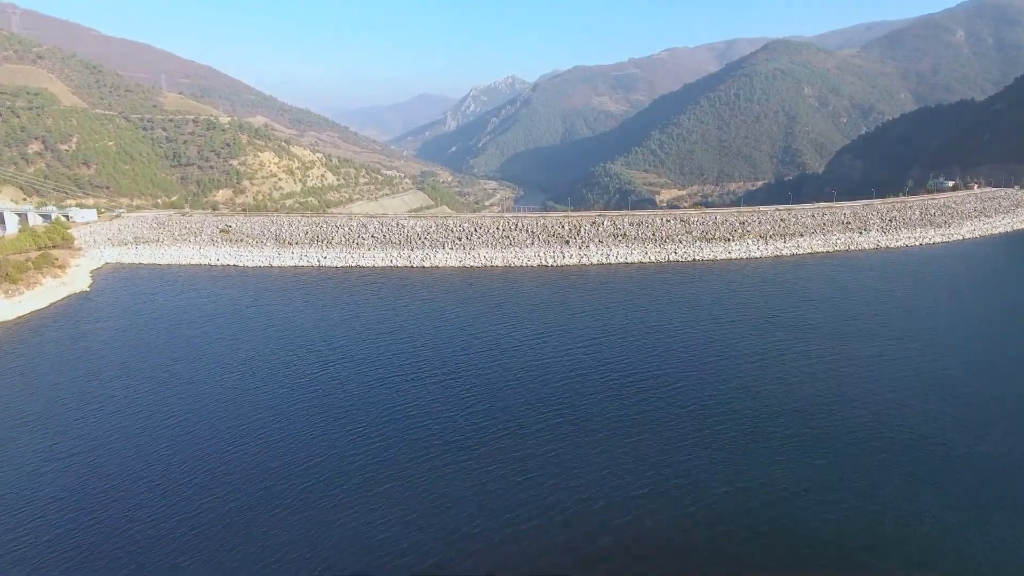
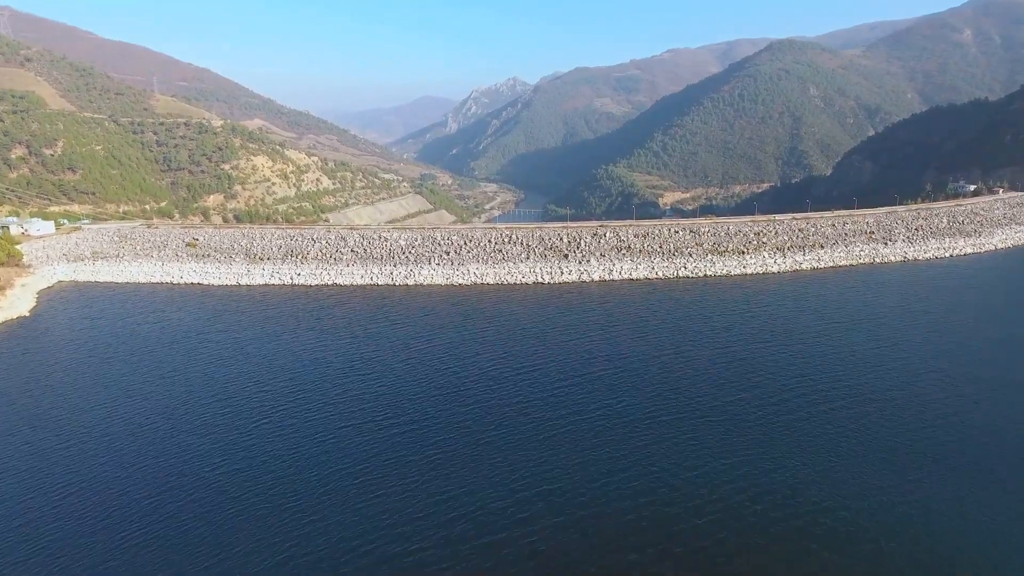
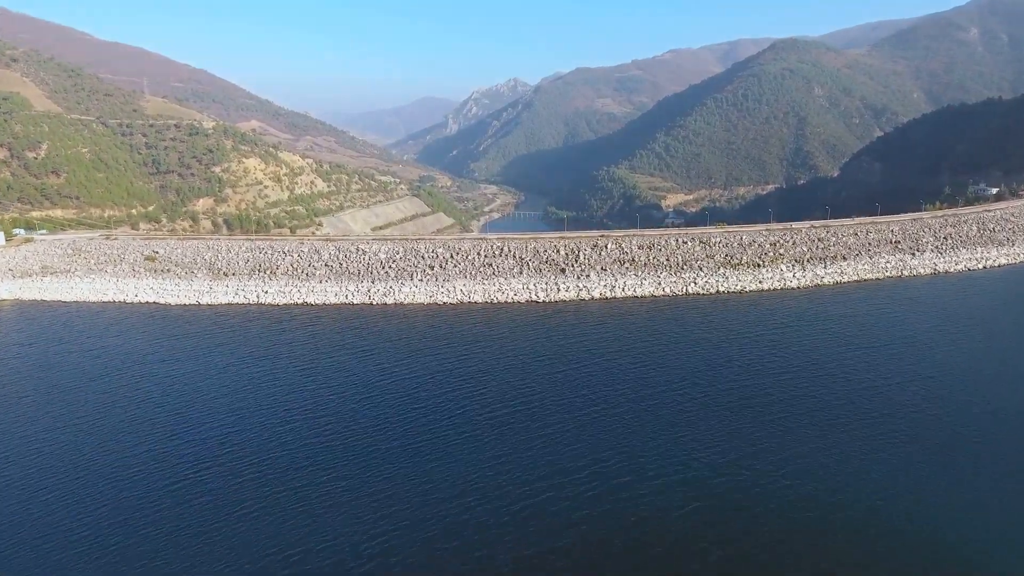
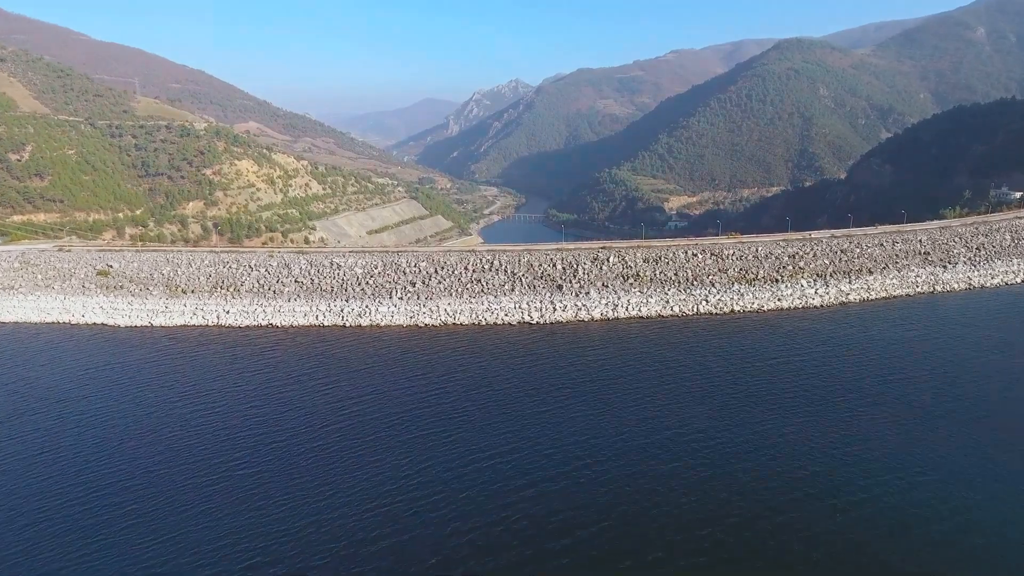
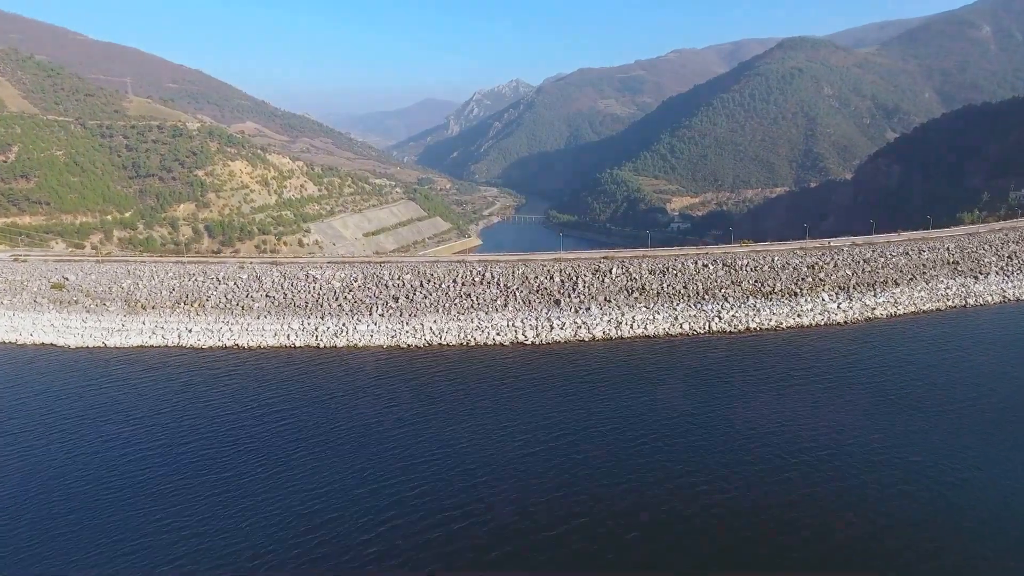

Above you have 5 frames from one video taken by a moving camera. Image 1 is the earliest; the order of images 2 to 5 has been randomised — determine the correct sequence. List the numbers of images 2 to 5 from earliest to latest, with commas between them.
2, 3, 4, 5
